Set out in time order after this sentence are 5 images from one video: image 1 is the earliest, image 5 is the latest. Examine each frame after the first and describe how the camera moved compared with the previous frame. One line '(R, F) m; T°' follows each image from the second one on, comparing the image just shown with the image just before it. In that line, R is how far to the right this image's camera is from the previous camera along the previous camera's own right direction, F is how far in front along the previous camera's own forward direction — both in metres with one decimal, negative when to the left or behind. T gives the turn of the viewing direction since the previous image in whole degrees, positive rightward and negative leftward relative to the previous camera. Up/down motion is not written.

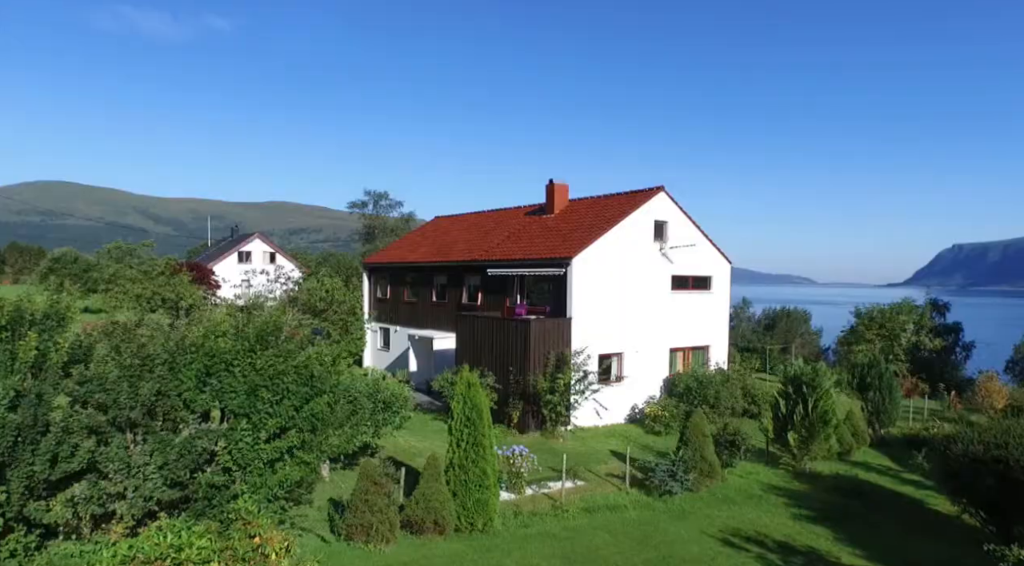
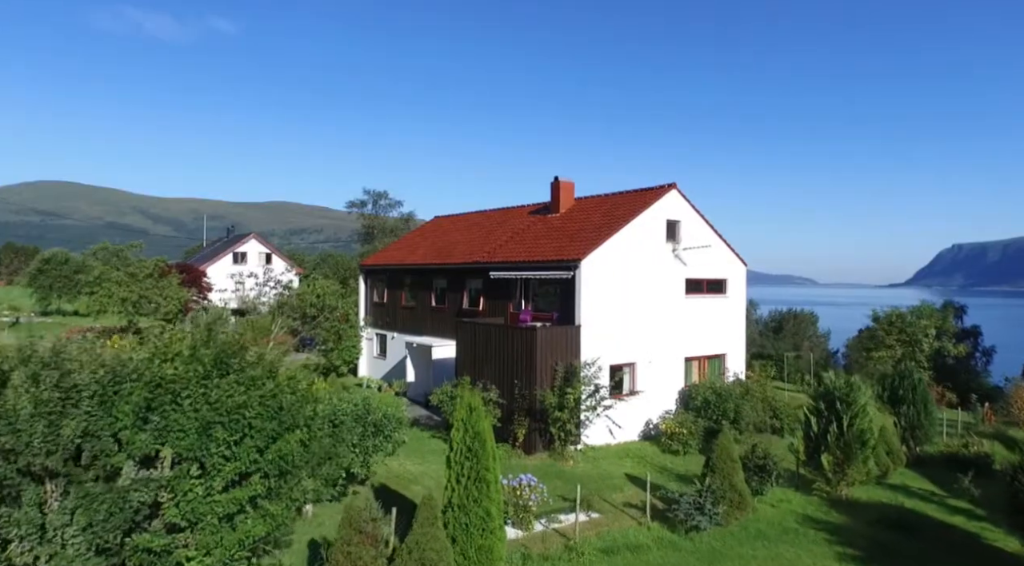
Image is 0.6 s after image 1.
(-0.1, +1.9) m; 0°
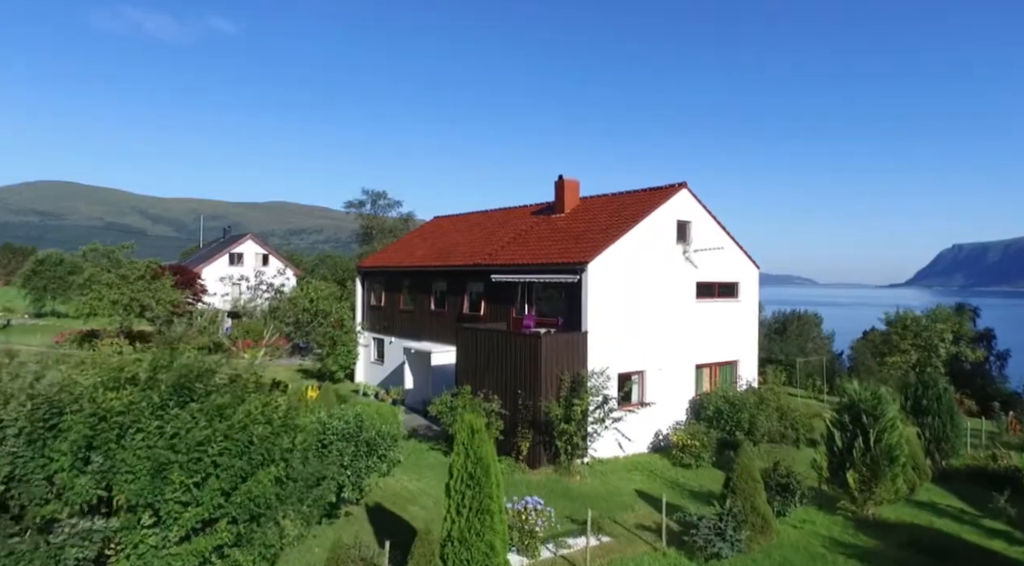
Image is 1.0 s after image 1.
(-0.1, +1.2) m; 0°
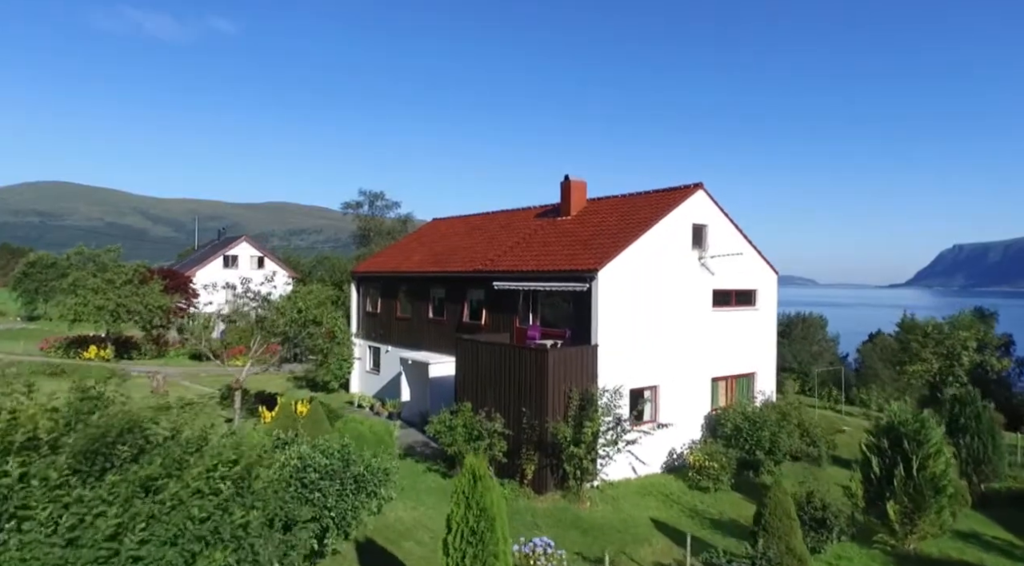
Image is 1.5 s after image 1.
(-0.1, +1.6) m; 0°
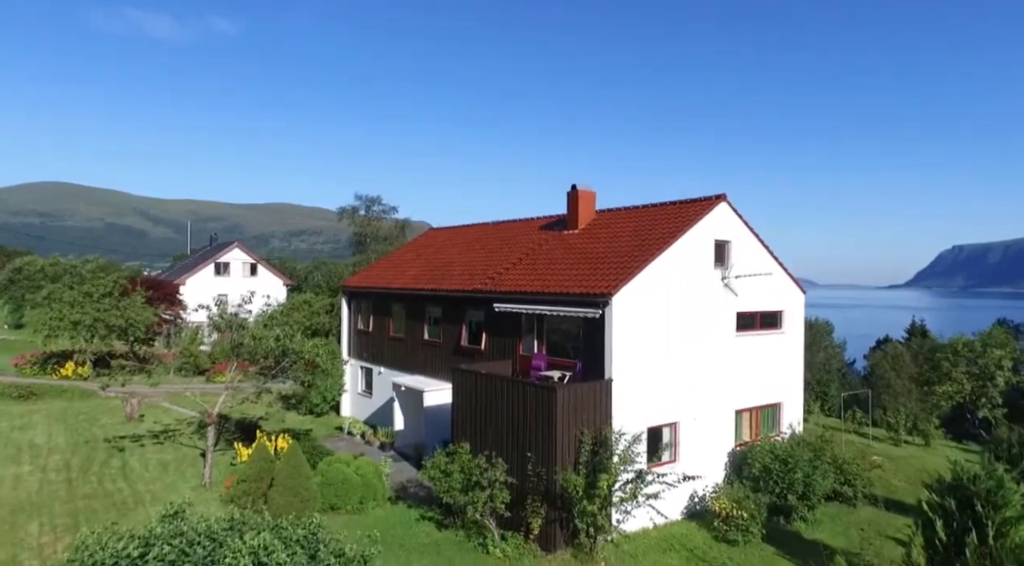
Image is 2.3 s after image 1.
(-0.1, +2.3) m; 0°
